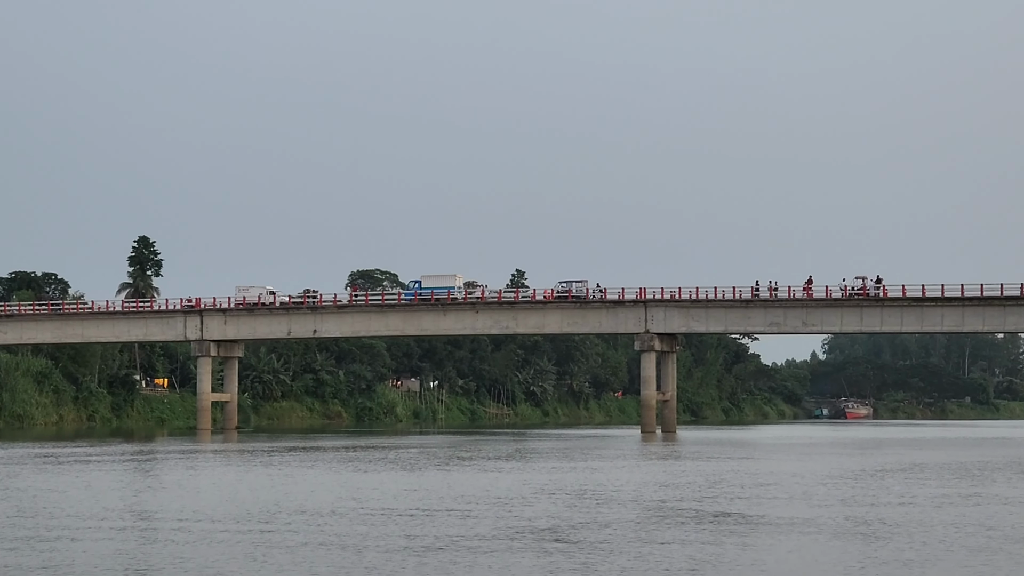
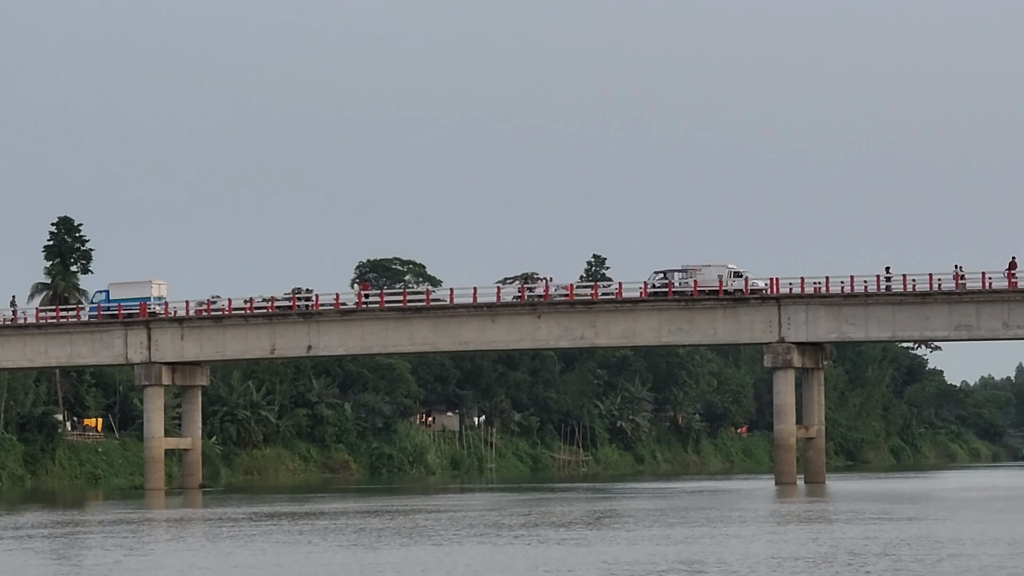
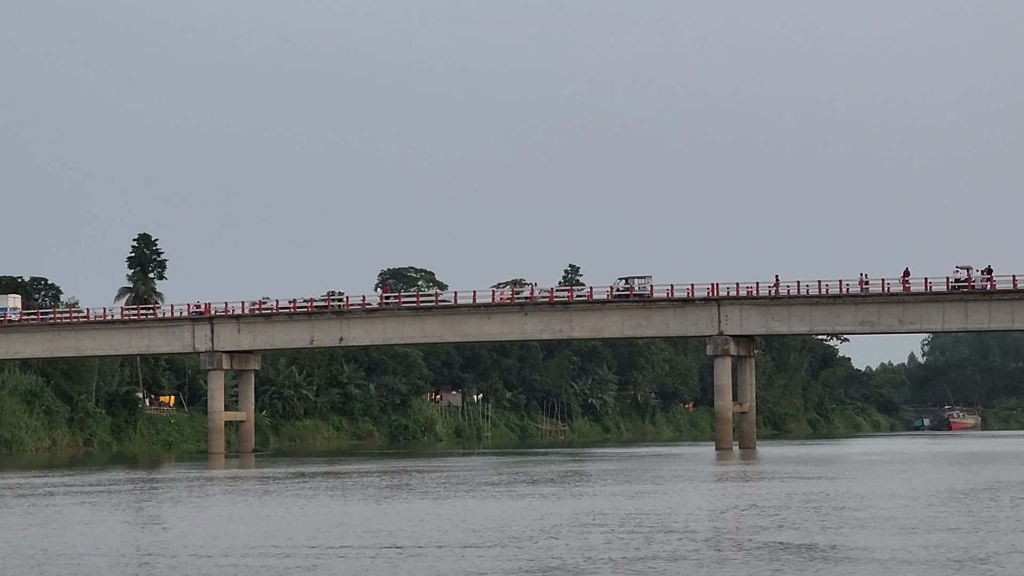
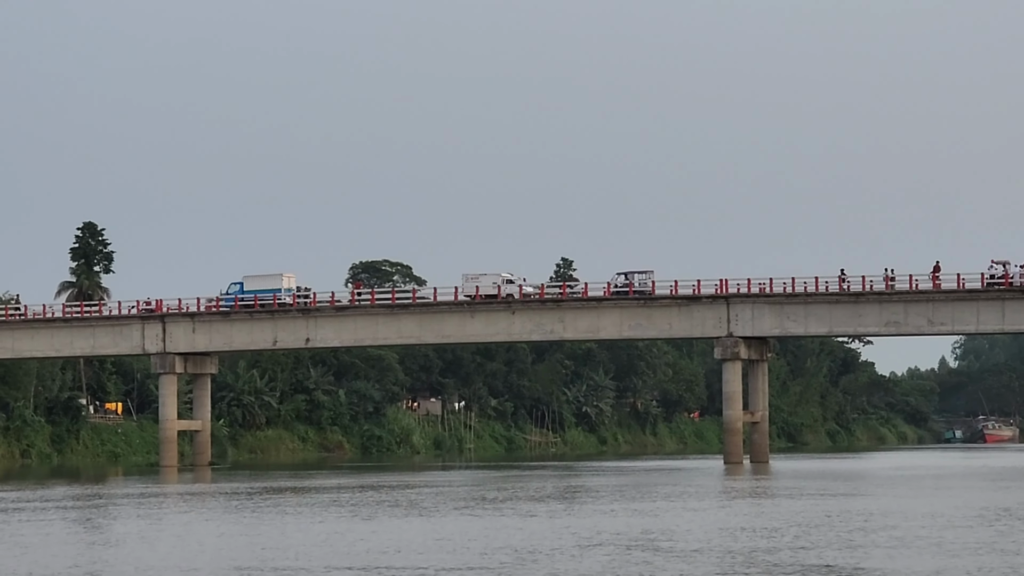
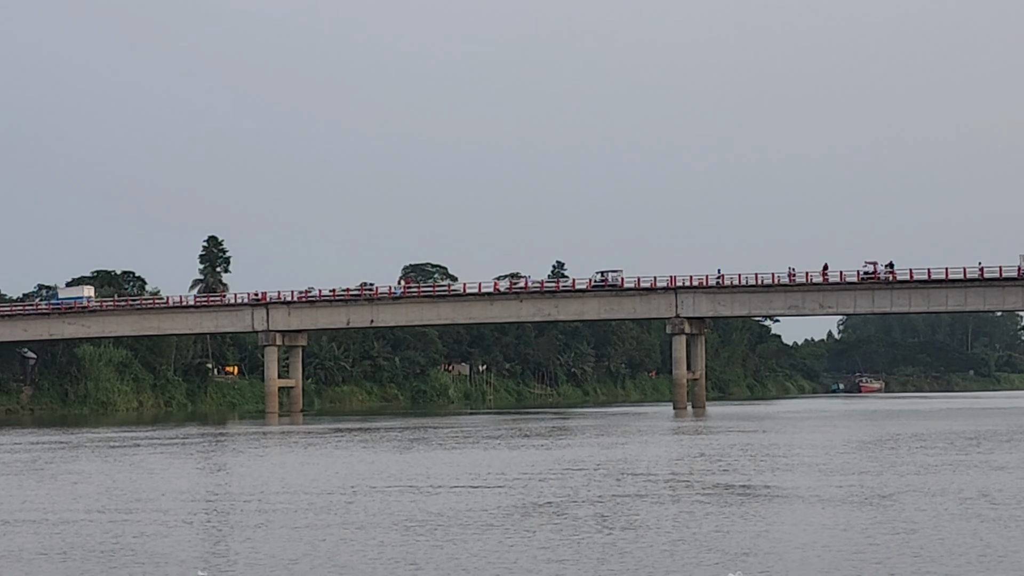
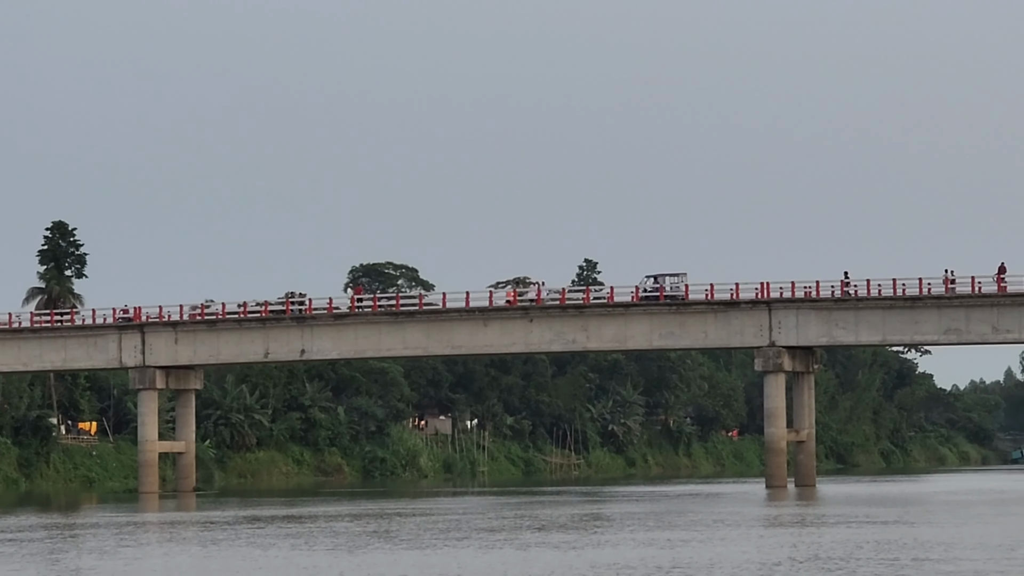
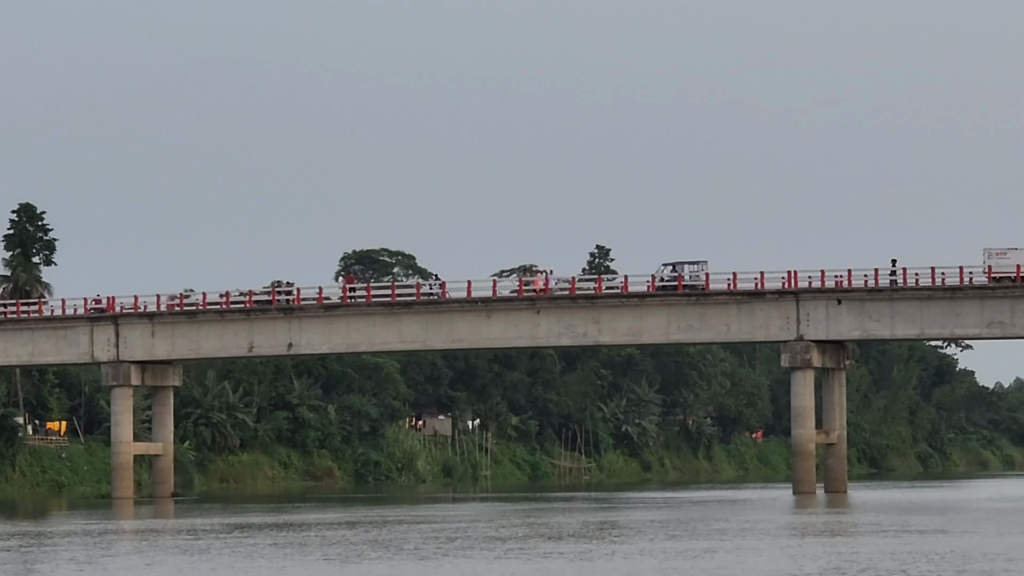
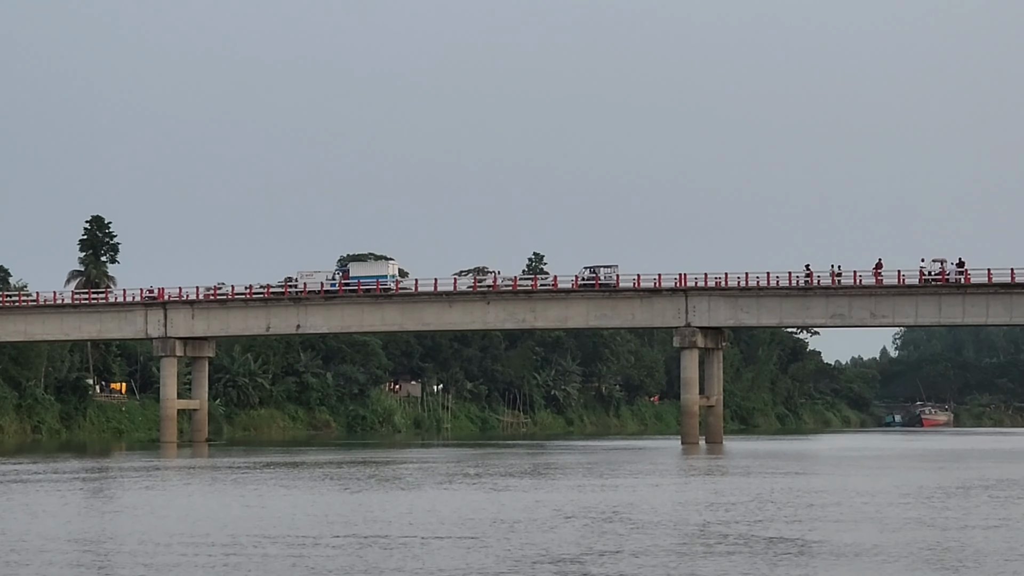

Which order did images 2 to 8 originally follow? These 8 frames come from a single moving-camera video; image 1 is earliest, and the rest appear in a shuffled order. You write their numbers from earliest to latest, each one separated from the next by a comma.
8, 4, 2, 7, 6, 3, 5
